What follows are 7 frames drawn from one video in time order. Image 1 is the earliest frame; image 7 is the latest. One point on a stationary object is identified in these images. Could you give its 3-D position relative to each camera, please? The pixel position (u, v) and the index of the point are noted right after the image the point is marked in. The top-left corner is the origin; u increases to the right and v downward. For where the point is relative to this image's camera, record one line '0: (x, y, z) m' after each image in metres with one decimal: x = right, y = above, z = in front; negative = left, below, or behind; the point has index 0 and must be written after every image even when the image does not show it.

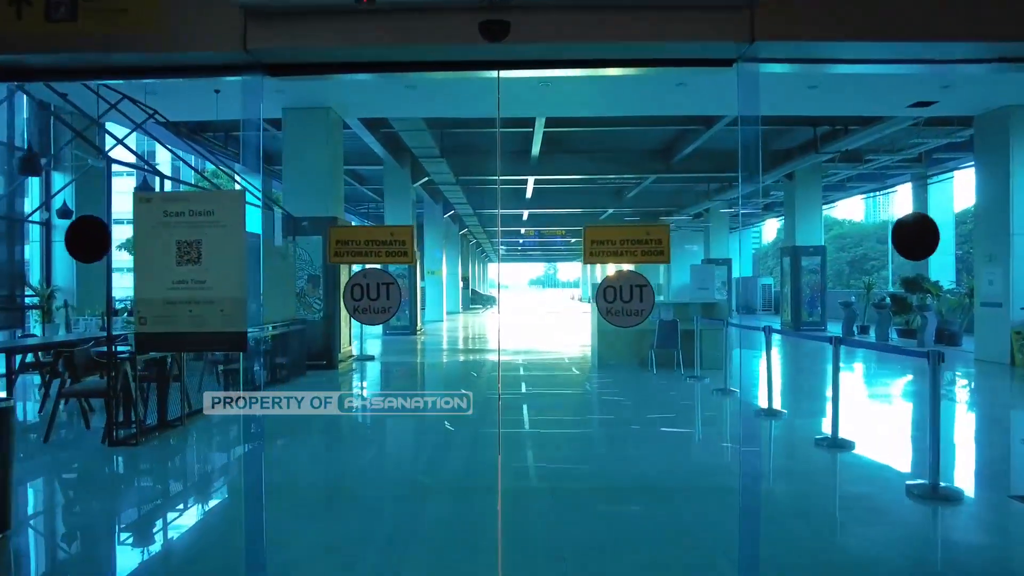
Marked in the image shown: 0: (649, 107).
0: (+1.9, +2.5, +9.4) m
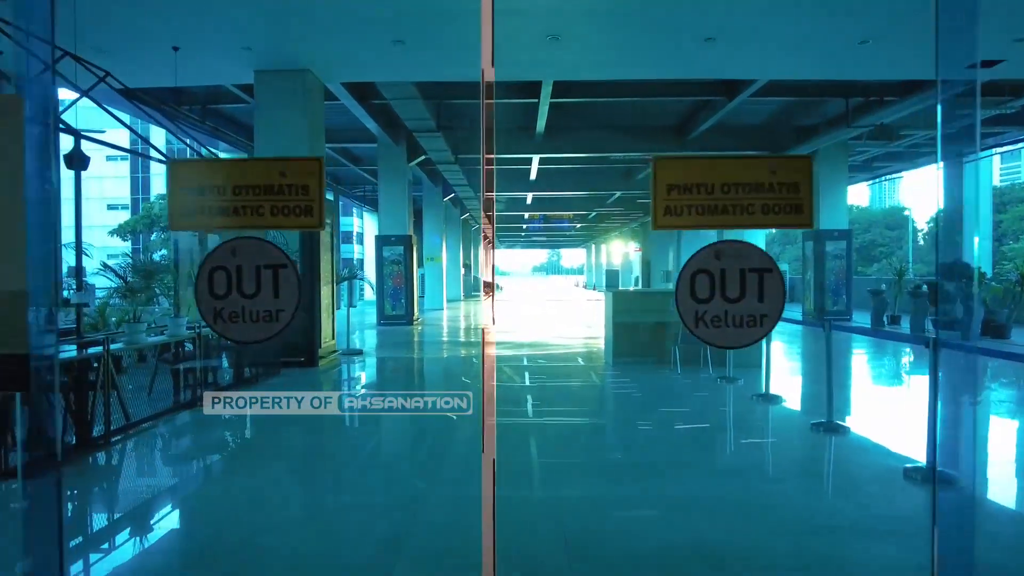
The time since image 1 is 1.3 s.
0: (+1.9, +2.6, +8.3) m
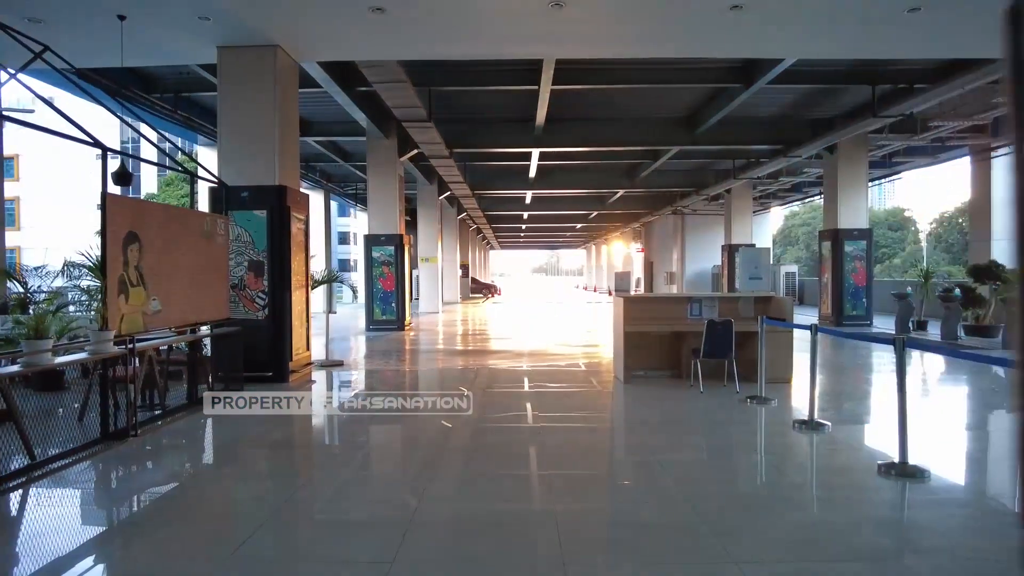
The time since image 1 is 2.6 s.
0: (+1.9, +2.6, +7.4) m
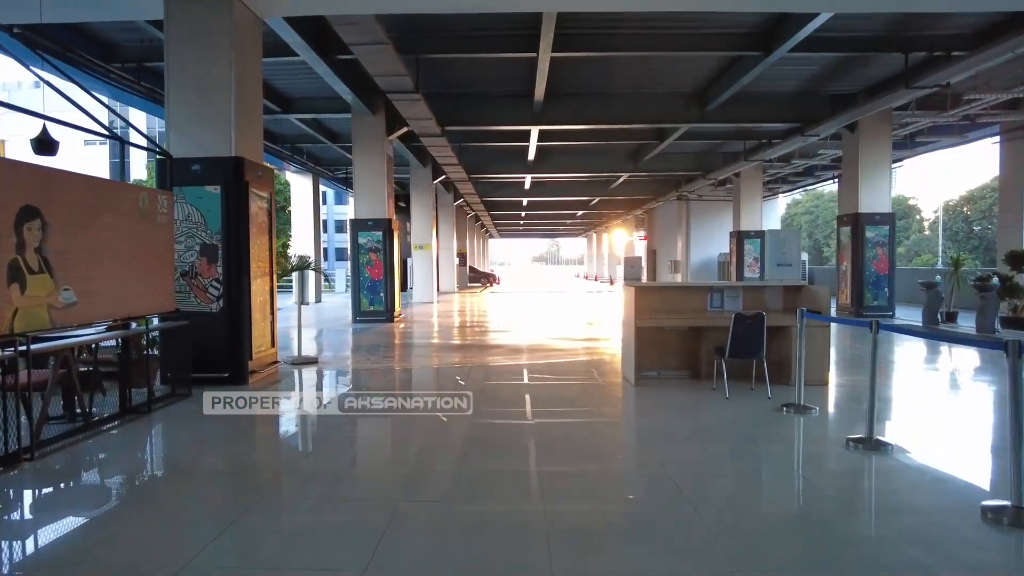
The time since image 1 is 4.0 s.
0: (+1.8, +2.7, +6.5) m
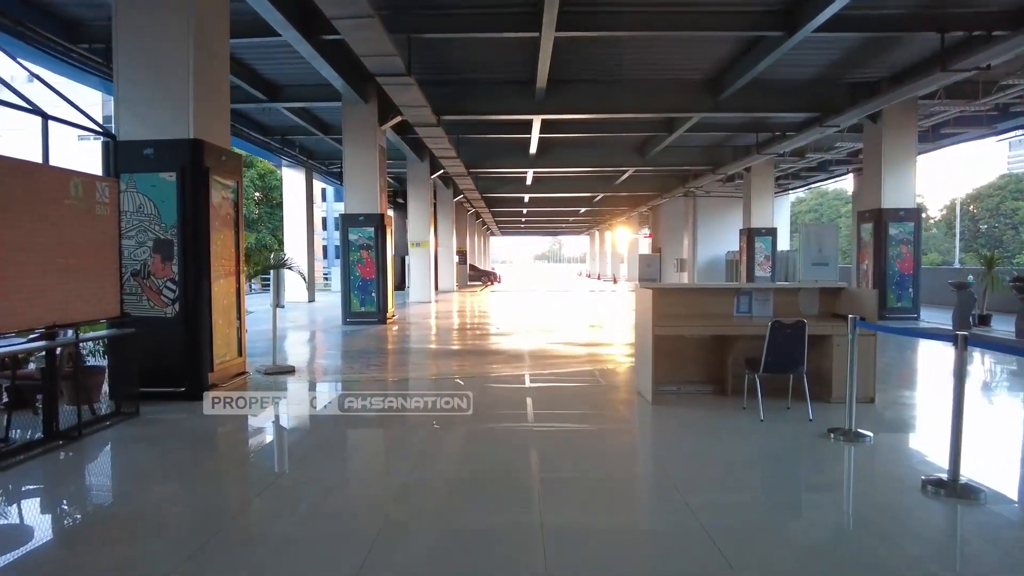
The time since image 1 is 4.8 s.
0: (+1.8, +2.7, +5.7) m
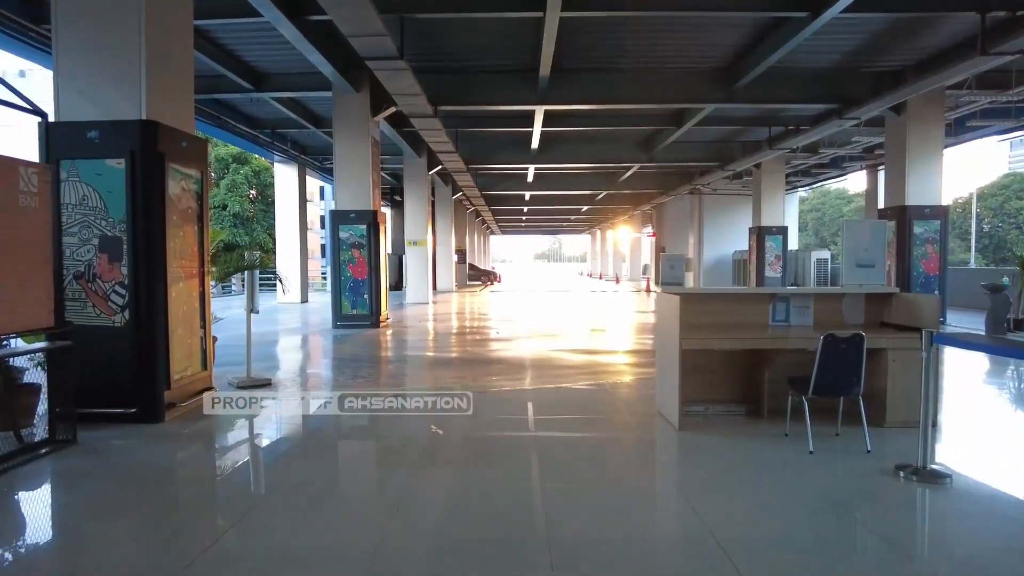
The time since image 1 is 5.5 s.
0: (+1.9, +2.6, +5.0) m
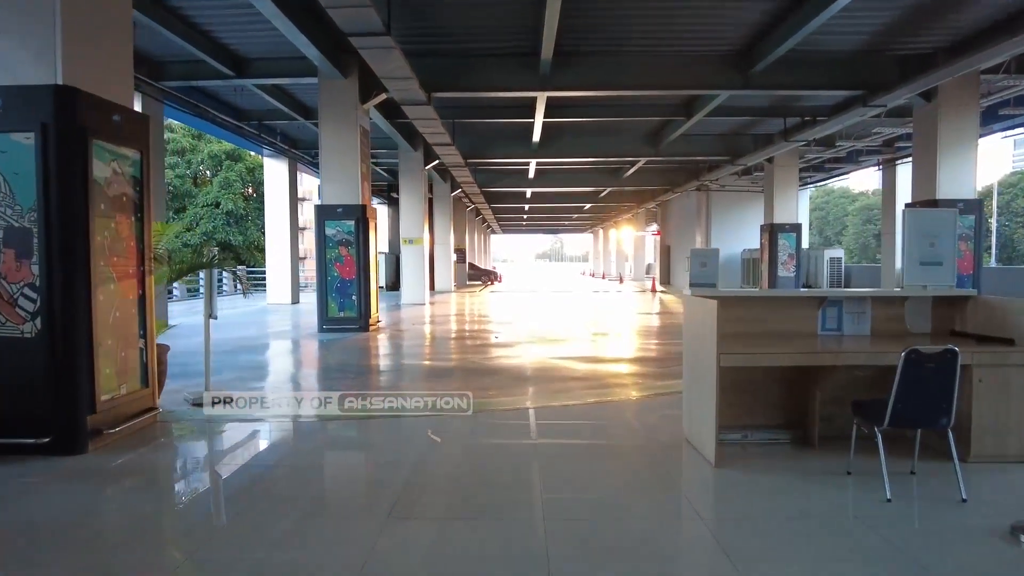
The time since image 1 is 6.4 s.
0: (+1.8, +2.6, +4.2) m
